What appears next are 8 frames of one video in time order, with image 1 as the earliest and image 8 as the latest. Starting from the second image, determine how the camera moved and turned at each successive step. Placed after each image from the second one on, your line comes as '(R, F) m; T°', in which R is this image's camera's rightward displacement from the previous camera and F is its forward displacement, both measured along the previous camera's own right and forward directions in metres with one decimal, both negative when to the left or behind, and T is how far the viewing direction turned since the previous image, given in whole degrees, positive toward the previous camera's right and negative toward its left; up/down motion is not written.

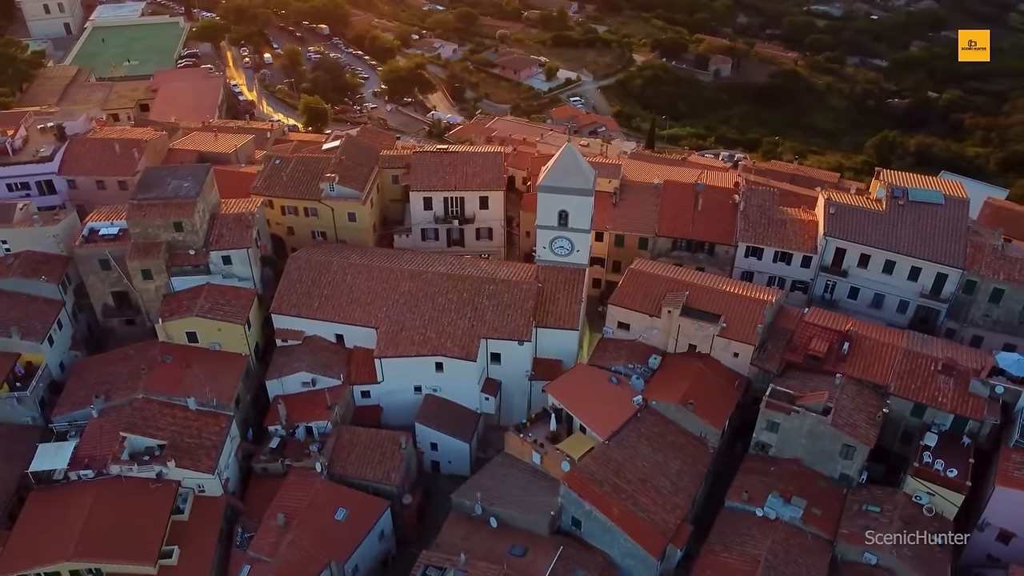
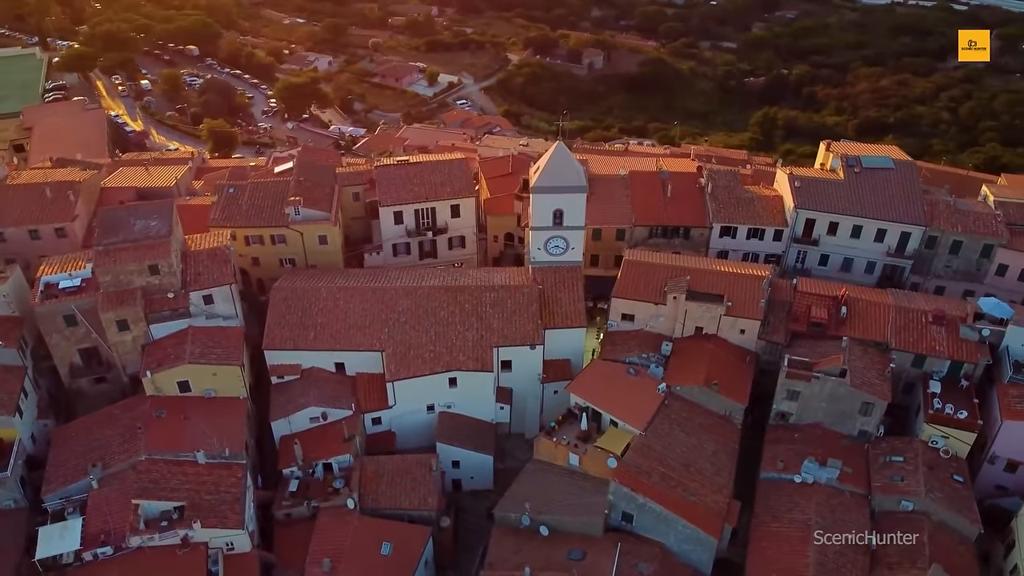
(-6.7, +1.1) m; +9°
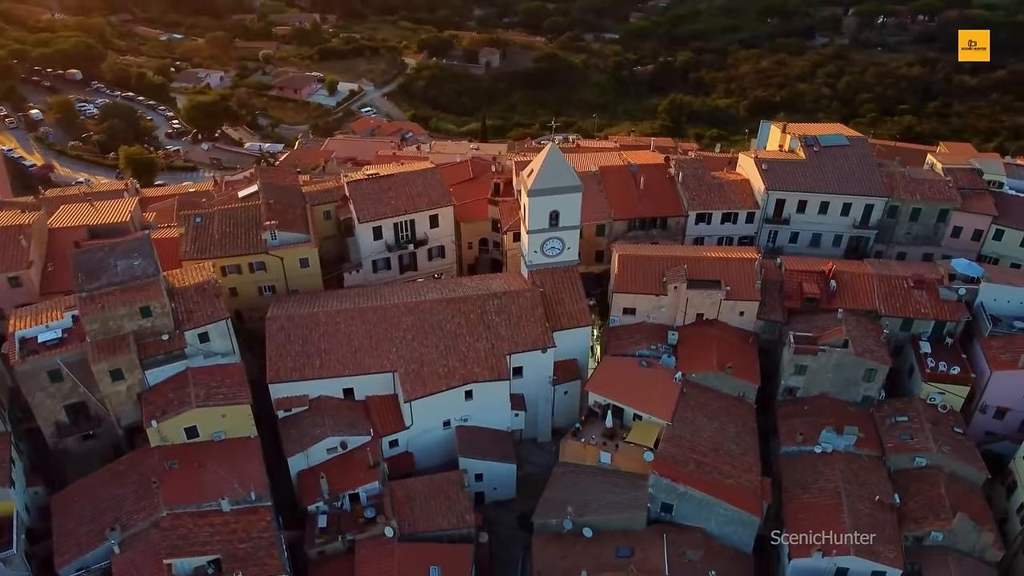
(-5.6, +0.7) m; +8°
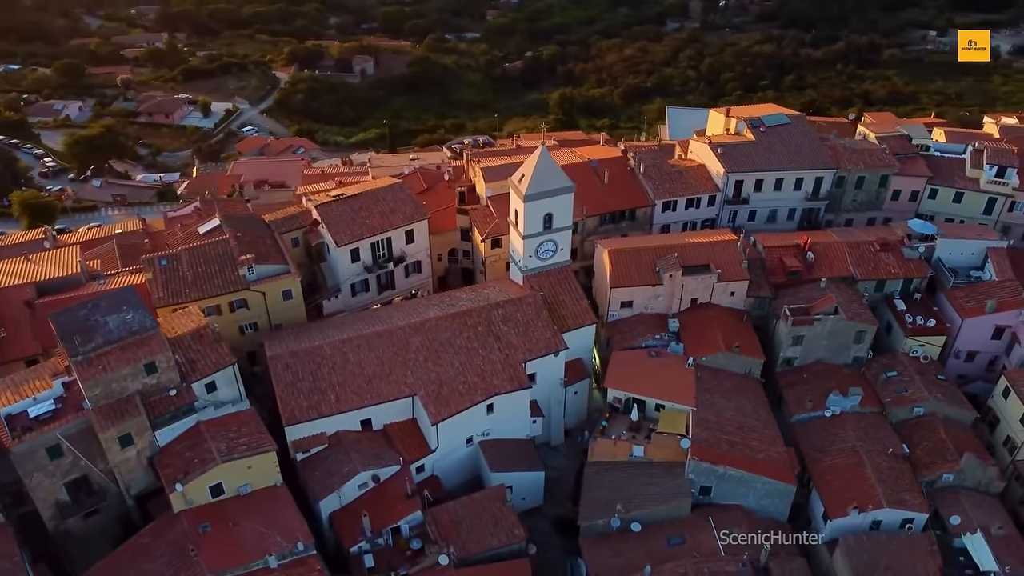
(-6.6, +0.9) m; +9°
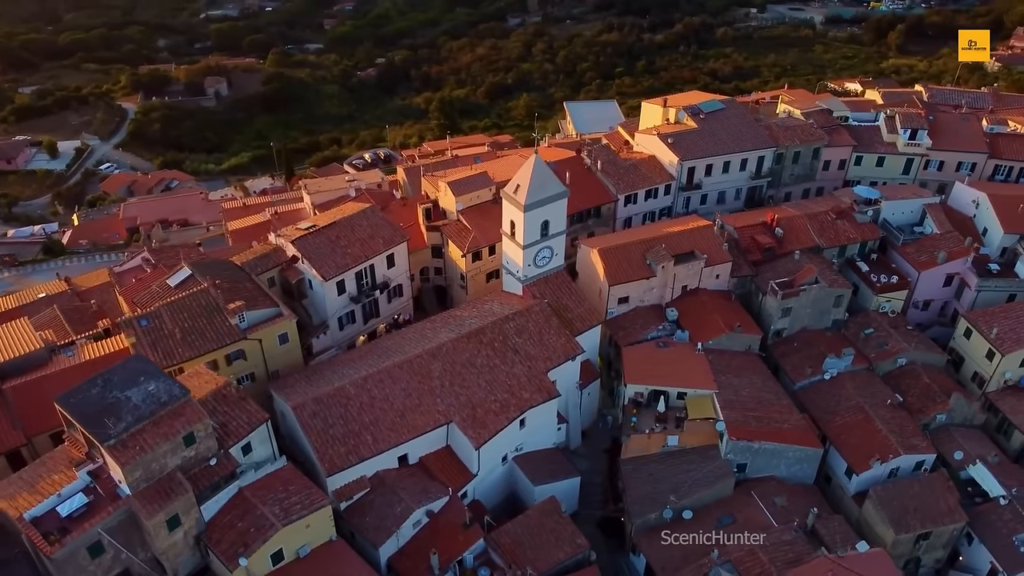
(-7.6, +1.0) m; +10°
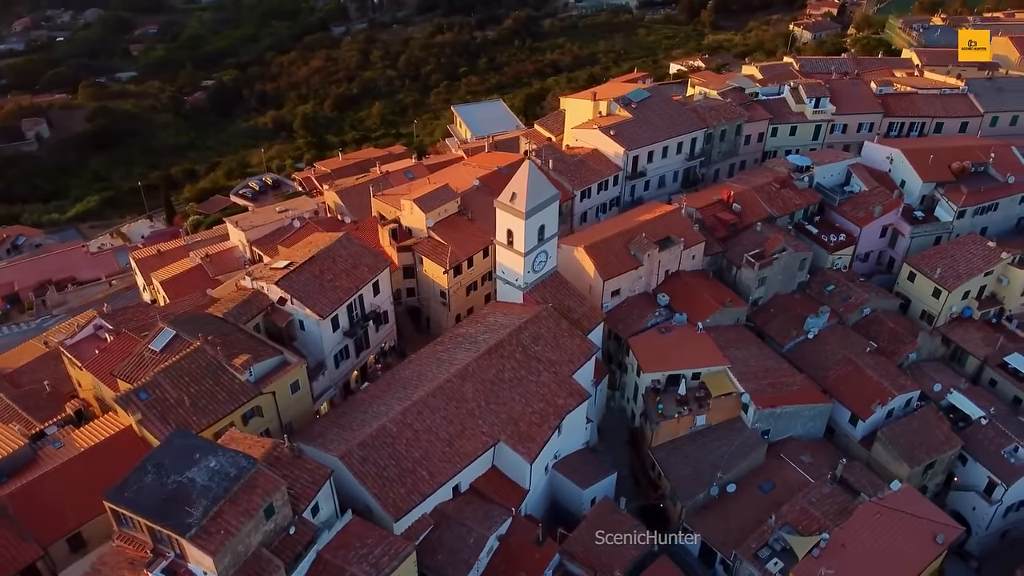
(-8.3, +1.3) m; +11°
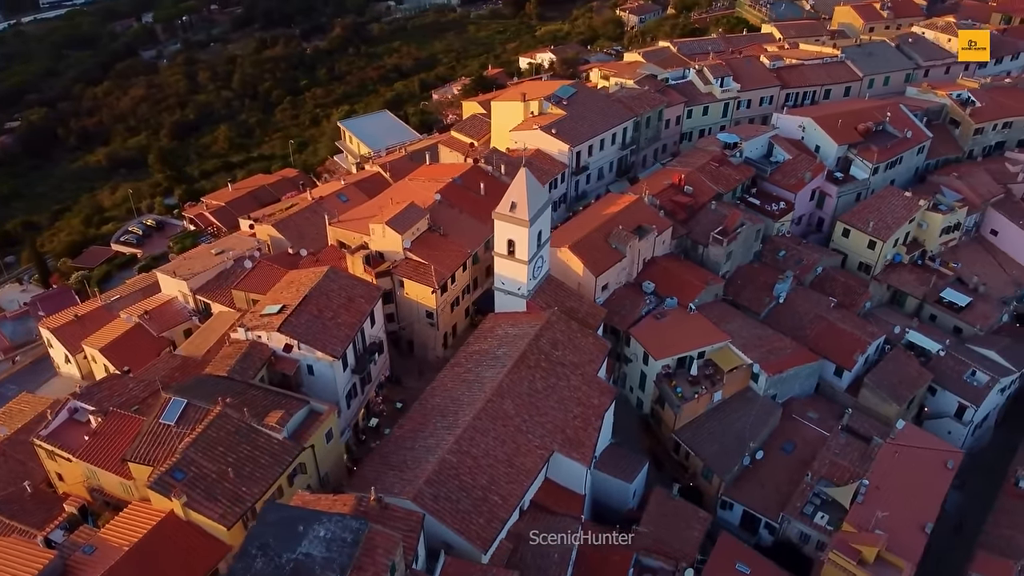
(-8.4, +1.3) m; +11°
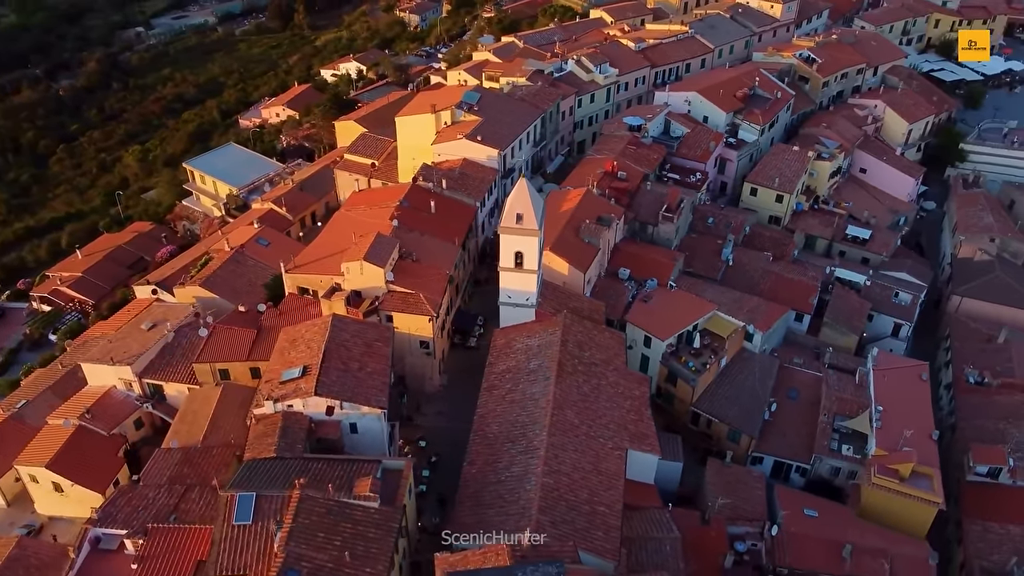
(-11.0, +2.1) m; +15°
